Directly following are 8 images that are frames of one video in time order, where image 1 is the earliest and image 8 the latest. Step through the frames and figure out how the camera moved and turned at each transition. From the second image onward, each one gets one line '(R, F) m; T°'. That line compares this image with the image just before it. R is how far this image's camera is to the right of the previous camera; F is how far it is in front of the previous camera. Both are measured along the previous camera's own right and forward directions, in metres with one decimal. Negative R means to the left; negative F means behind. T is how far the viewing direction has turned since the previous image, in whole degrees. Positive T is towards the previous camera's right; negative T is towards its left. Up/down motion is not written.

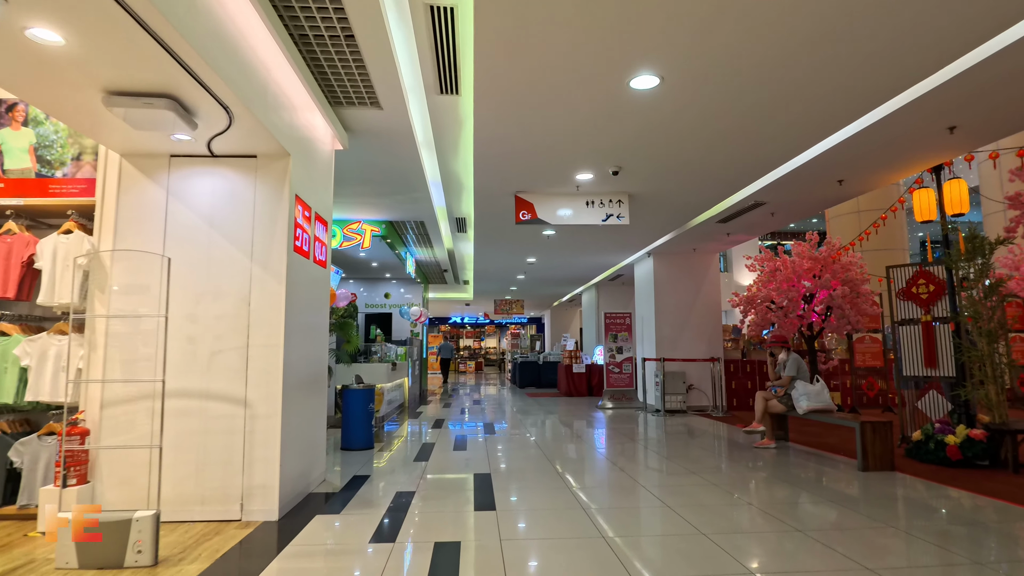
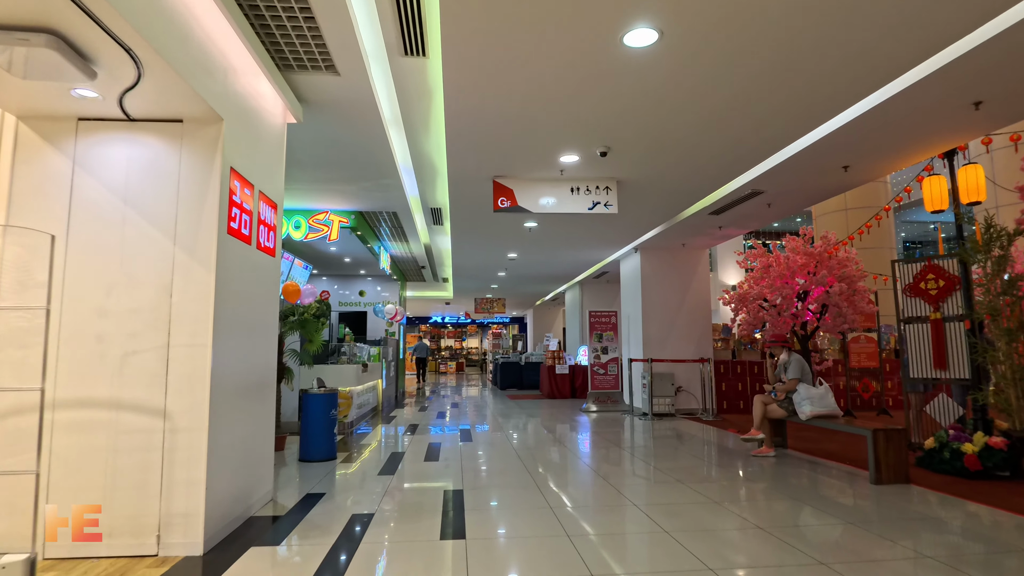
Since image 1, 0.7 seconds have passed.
(0.0, +0.5) m; +2°
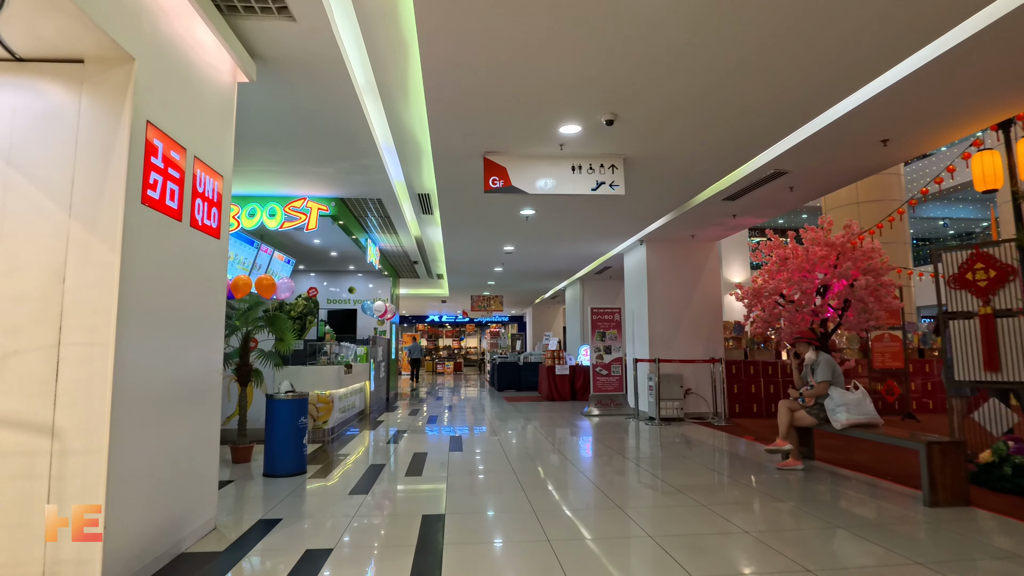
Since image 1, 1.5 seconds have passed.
(+0.1, +0.6) m; 0°
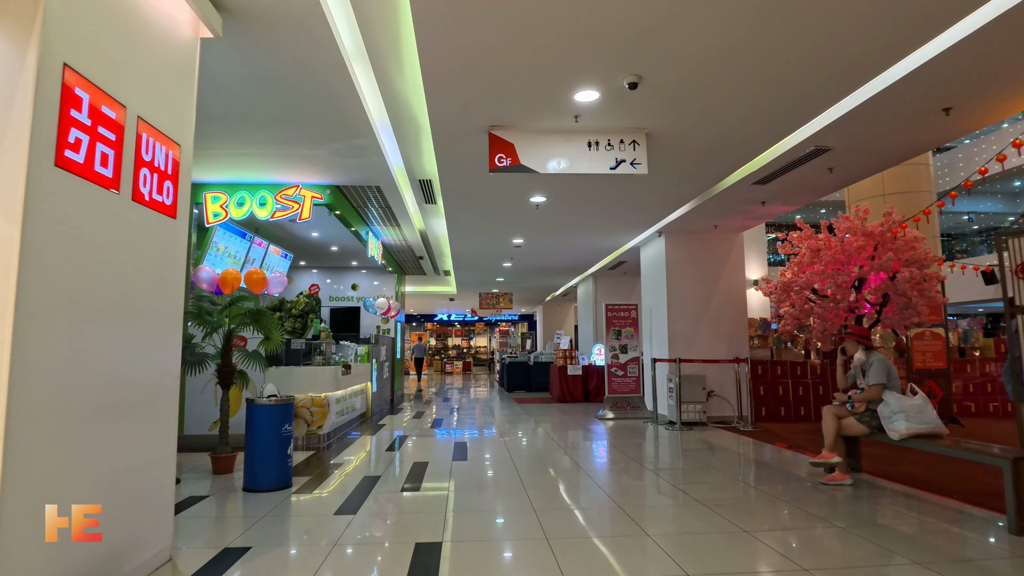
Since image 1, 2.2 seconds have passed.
(0.0, +0.5) m; -1°
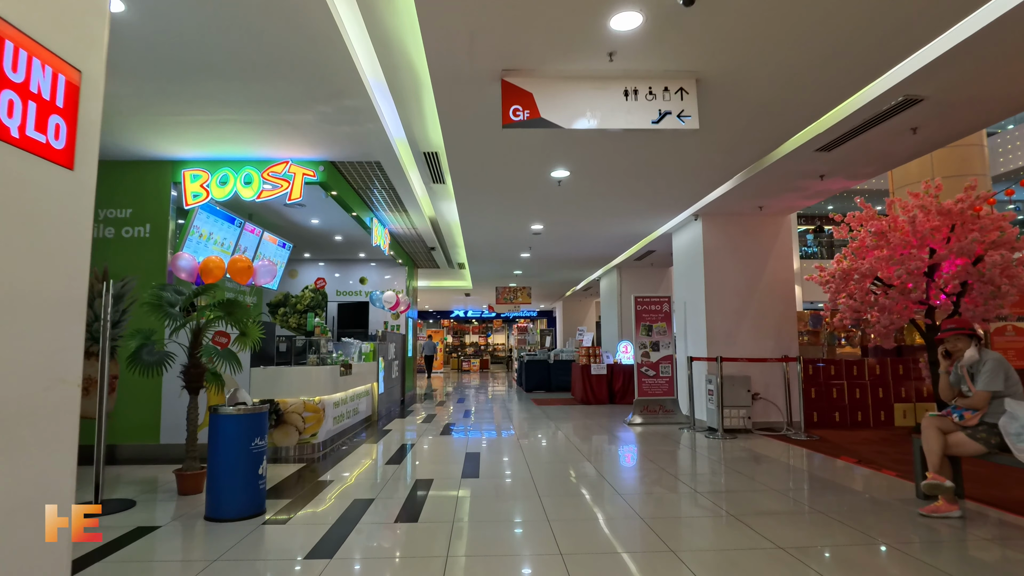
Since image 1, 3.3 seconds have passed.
(0.0, +0.8) m; -2°
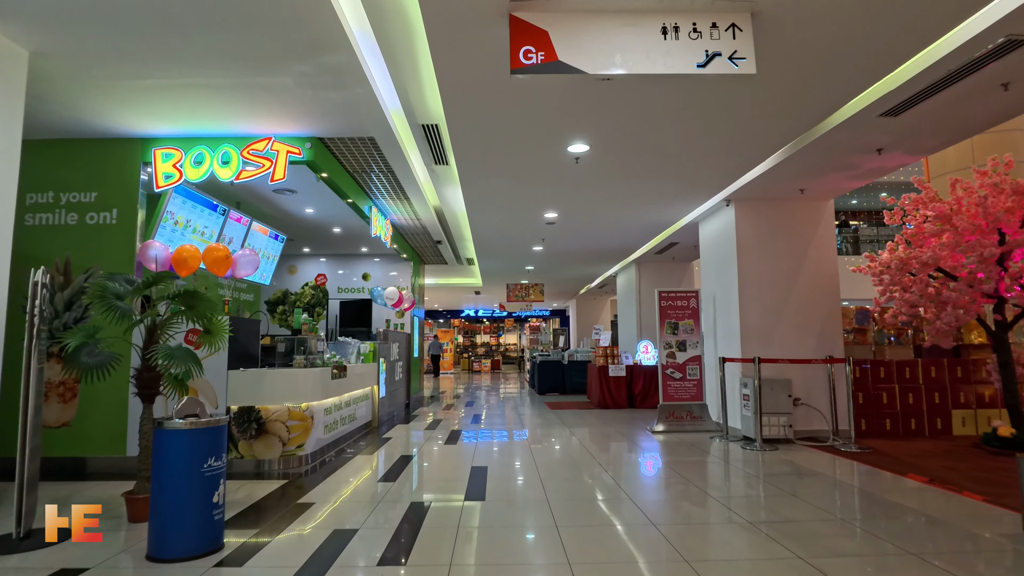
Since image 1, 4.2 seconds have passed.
(0.0, +0.7) m; -1°
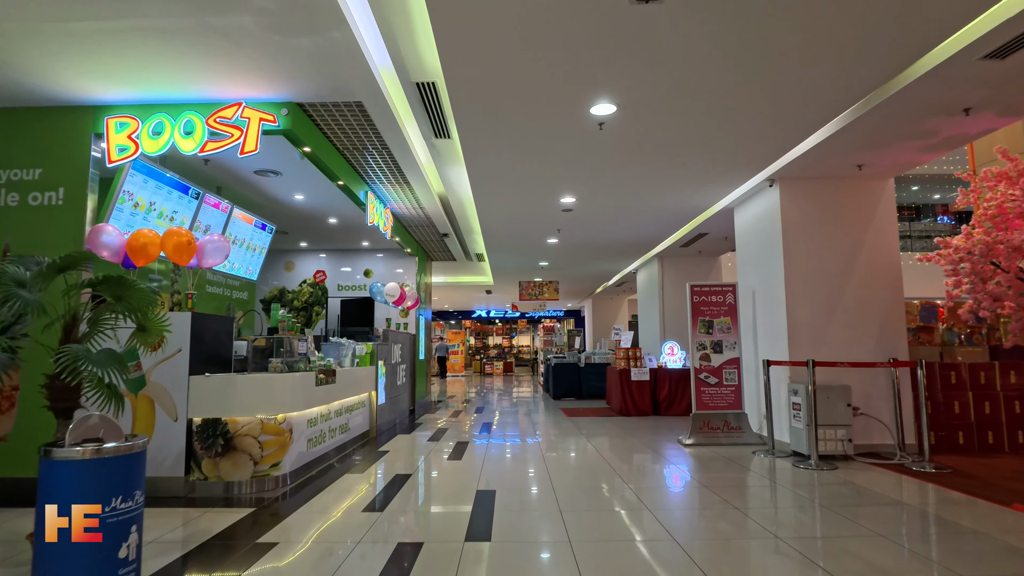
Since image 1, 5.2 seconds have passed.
(0.0, +0.7) m; -1°
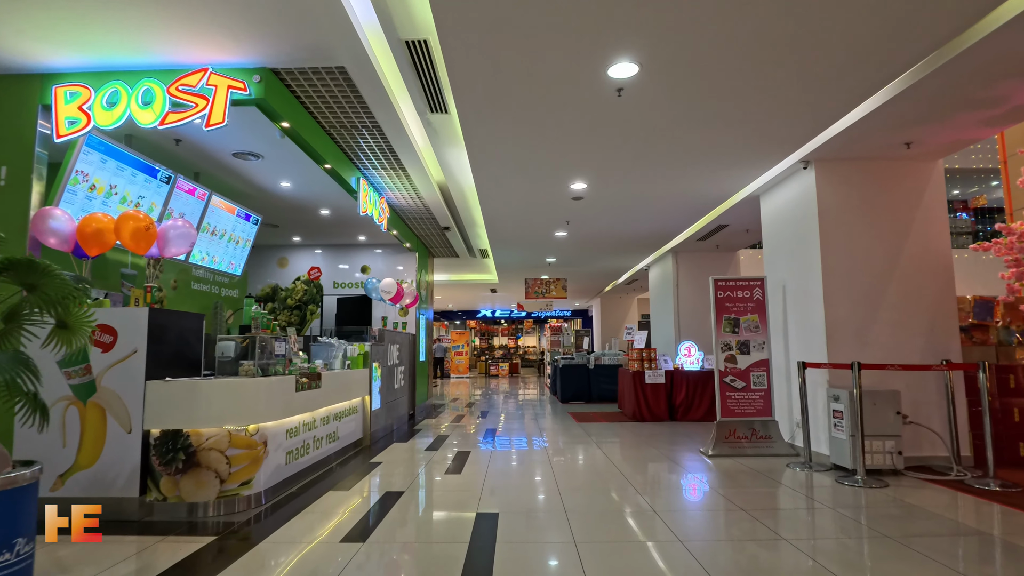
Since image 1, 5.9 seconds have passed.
(0.0, +0.5) m; -1°
